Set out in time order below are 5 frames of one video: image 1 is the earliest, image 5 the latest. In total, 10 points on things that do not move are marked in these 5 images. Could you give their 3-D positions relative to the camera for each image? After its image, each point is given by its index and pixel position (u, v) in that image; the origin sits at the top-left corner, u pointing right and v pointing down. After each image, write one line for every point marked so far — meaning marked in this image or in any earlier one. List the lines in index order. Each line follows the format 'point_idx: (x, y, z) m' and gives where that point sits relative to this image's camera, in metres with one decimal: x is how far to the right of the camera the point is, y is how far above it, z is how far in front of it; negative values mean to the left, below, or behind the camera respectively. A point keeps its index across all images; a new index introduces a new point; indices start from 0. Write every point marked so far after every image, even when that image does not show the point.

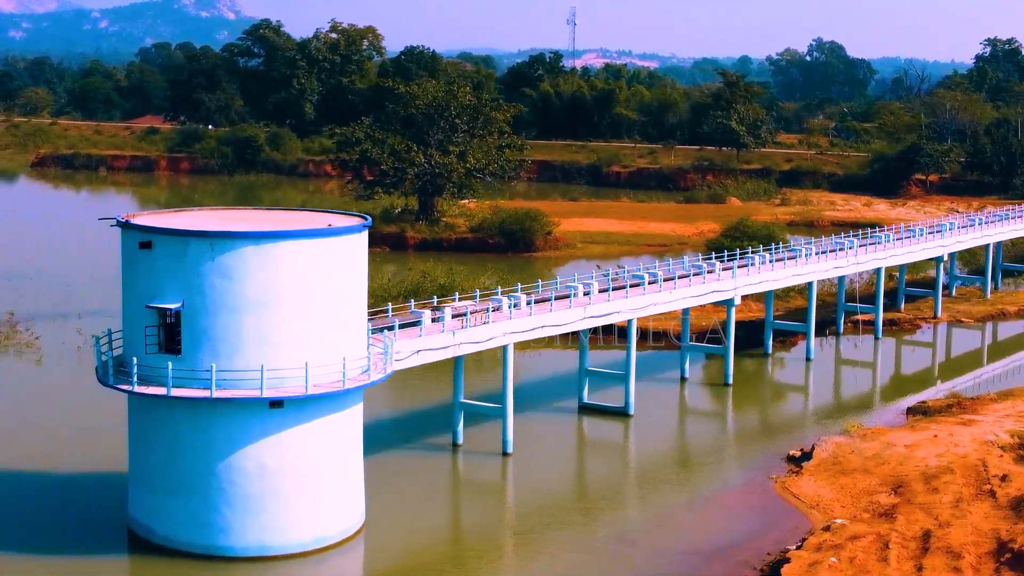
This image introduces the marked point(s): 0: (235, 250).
0: (-3.1, +0.4, +17.8) m
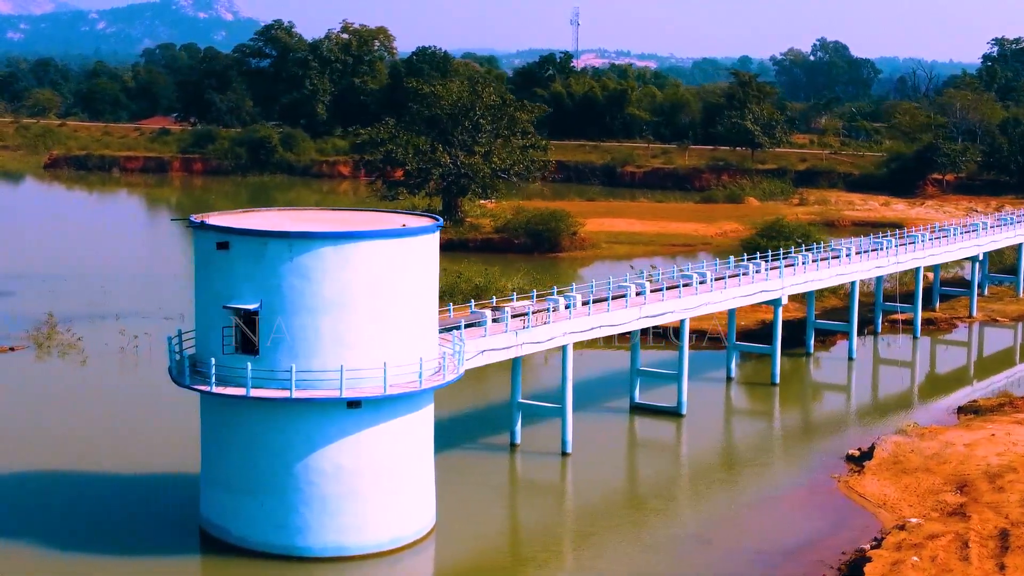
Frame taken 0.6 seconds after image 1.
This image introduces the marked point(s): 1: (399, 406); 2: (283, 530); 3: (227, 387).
0: (-2.2, +0.4, +17.8) m
1: (-1.3, -1.4, +18.6) m
2: (-2.6, -2.7, +18.4) m
3: (-3.2, -1.1, +18.1) m
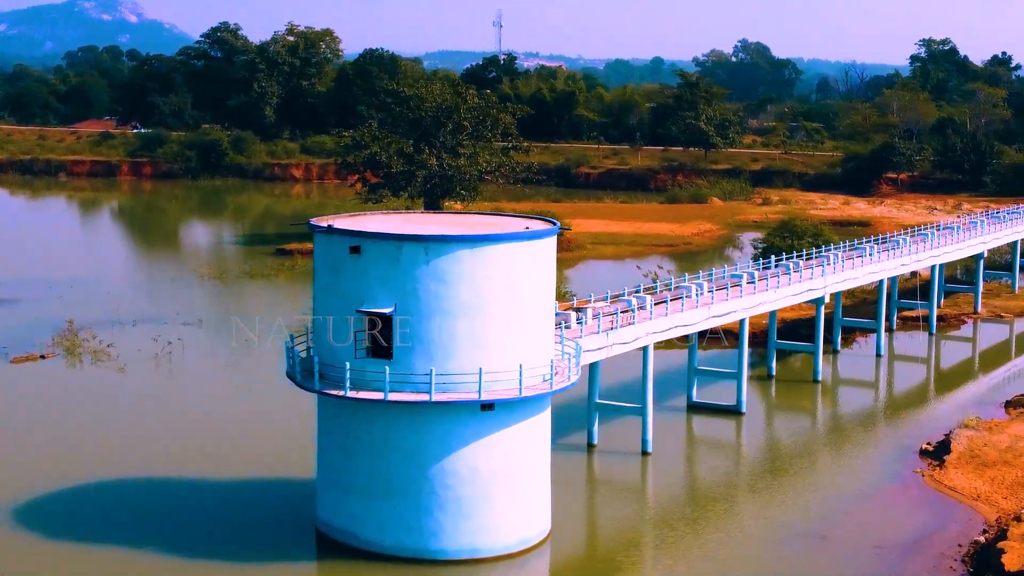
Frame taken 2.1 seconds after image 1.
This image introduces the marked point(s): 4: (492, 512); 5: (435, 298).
0: (-0.7, +0.4, +17.8) m
1: (+0.2, -1.4, +18.6) m
2: (-1.1, -2.8, +18.4) m
3: (-1.7, -1.2, +18.0) m
4: (-0.2, -2.6, +18.5) m
5: (-0.9, -0.1, +17.8) m
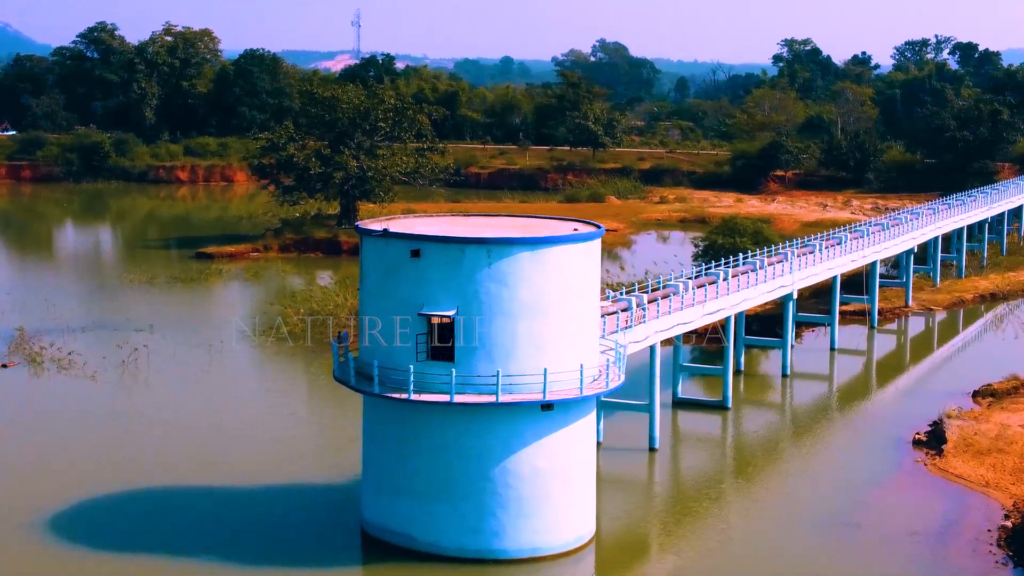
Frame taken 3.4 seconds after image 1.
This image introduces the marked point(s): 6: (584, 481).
0: (0.0, +0.4, +18.0) m
1: (+0.8, -1.4, +18.9) m
2: (-0.4, -2.8, +18.5) m
3: (-1.0, -1.2, +18.1) m
4: (+0.4, -2.6, +18.7) m
5: (-0.2, -0.1, +18.0) m
6: (+0.8, -2.3, +19.2) m
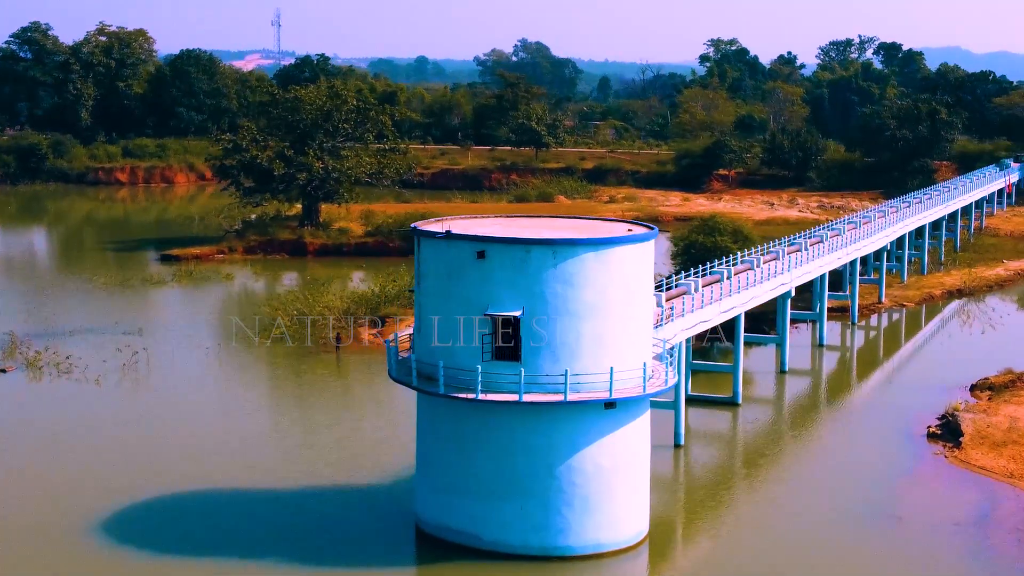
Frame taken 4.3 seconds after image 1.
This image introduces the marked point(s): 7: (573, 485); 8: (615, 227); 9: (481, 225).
0: (+0.7, +0.4, +18.2) m
1: (+1.5, -1.4, +19.2) m
2: (+0.3, -2.8, +18.7) m
3: (-0.2, -1.2, +18.3) m
4: (+1.2, -2.6, +19.0) m
5: (+0.6, -0.1, +18.2) m
6: (+1.5, -2.3, +19.5) m
7: (+0.7, -2.3, +18.6) m
8: (+1.2, +0.7, +19.6) m
9: (-0.4, +0.7, +19.5) m
